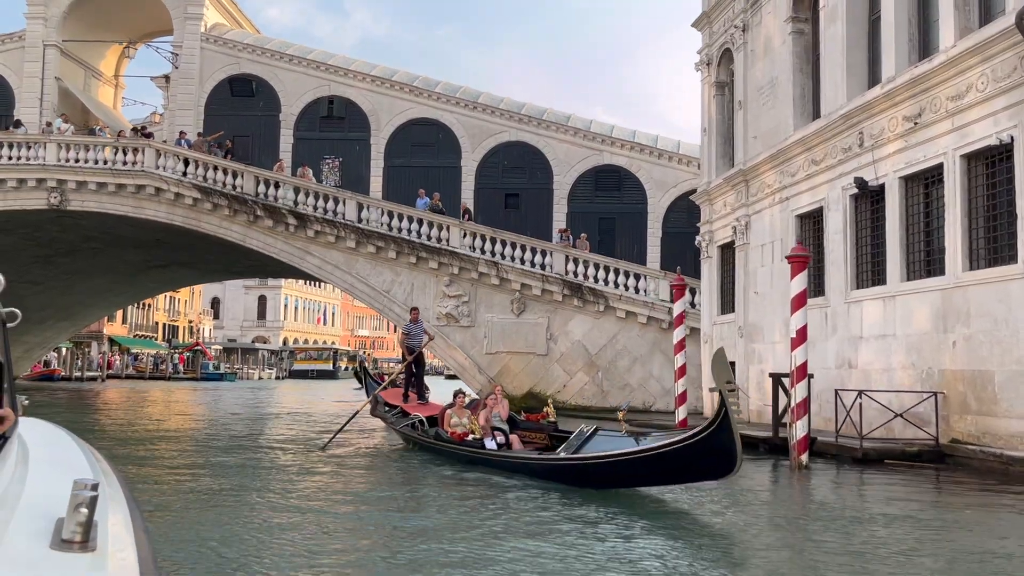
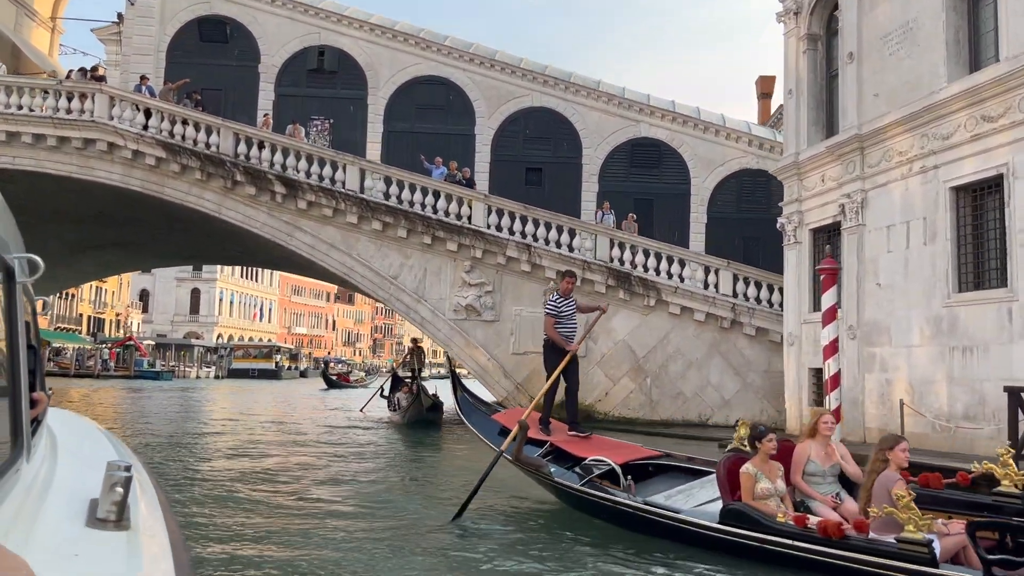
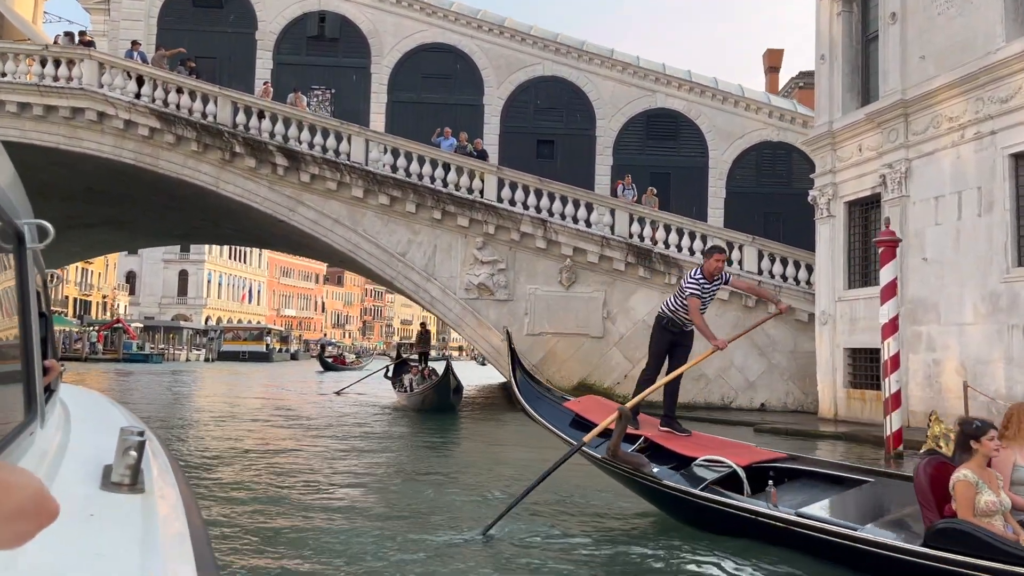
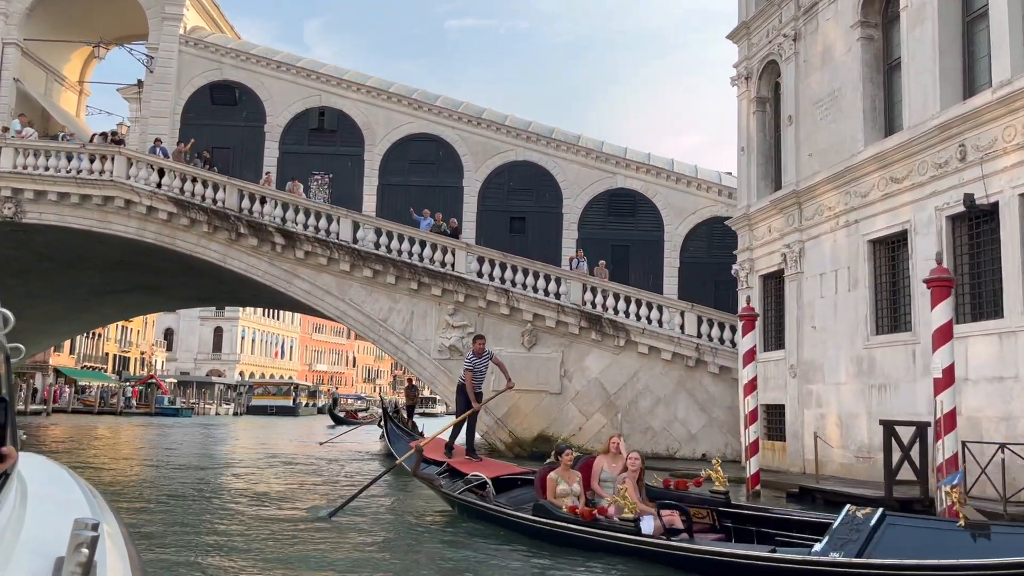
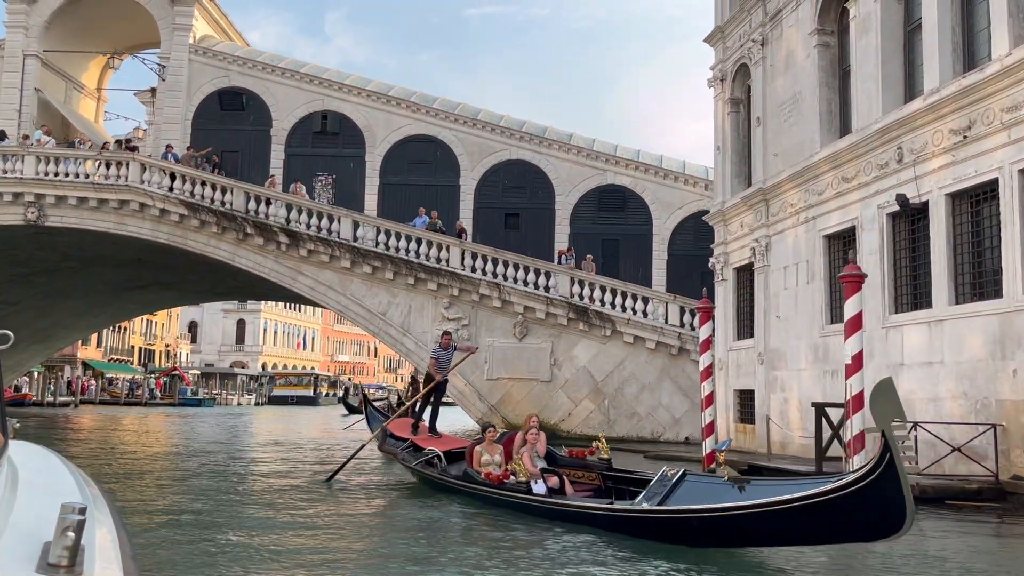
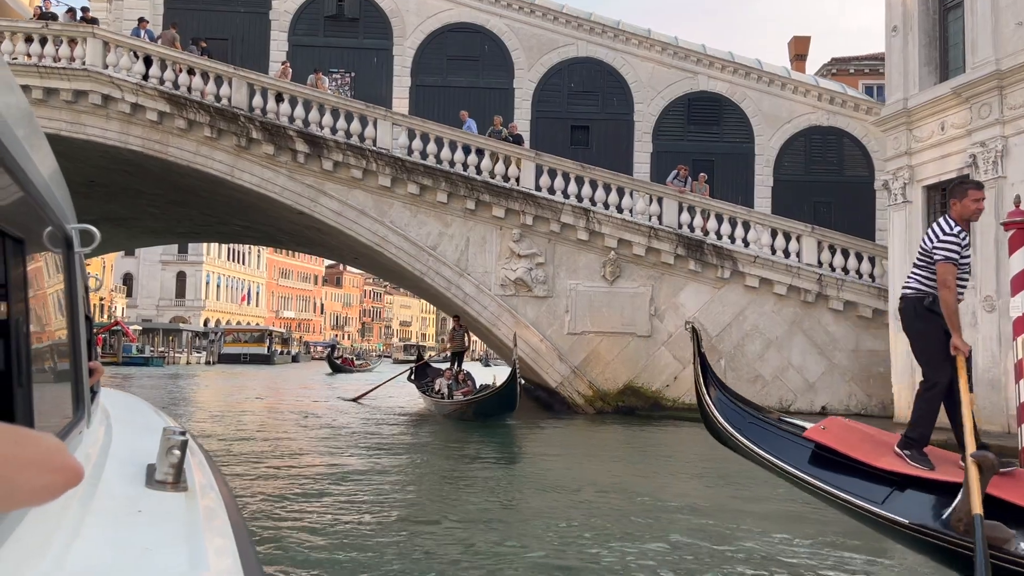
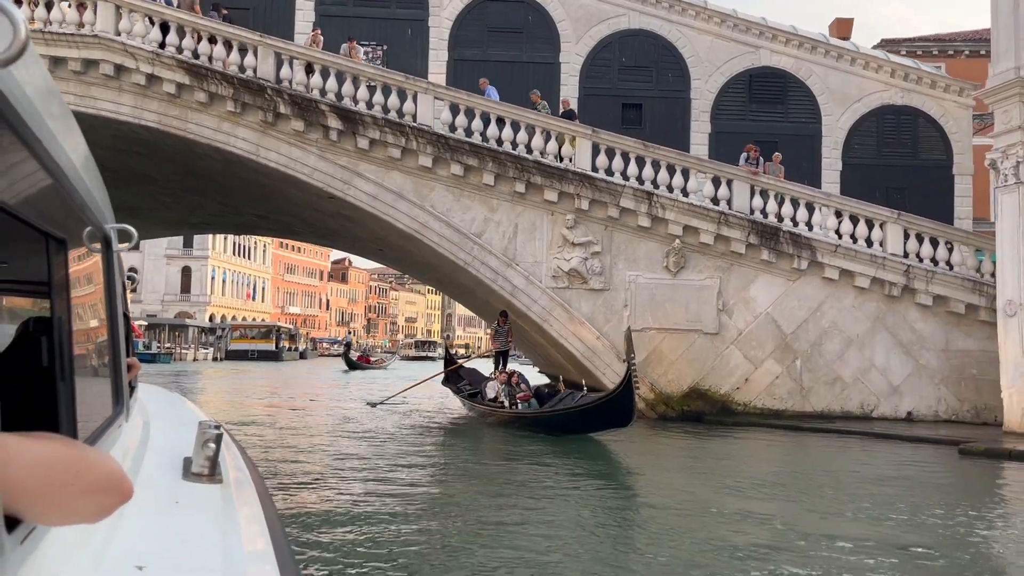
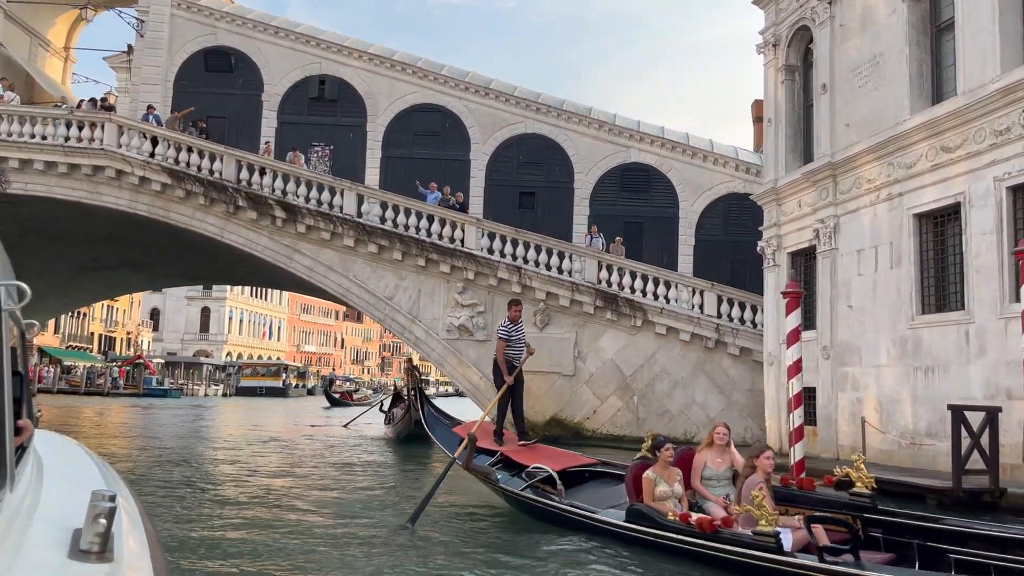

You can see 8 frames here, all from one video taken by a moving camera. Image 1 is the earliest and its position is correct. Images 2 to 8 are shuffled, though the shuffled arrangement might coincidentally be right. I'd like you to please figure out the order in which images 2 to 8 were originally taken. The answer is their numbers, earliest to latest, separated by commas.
5, 4, 8, 2, 3, 6, 7
